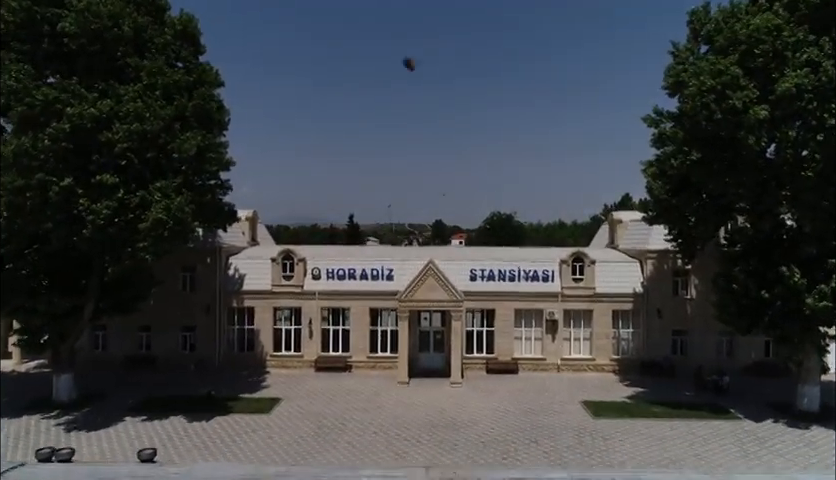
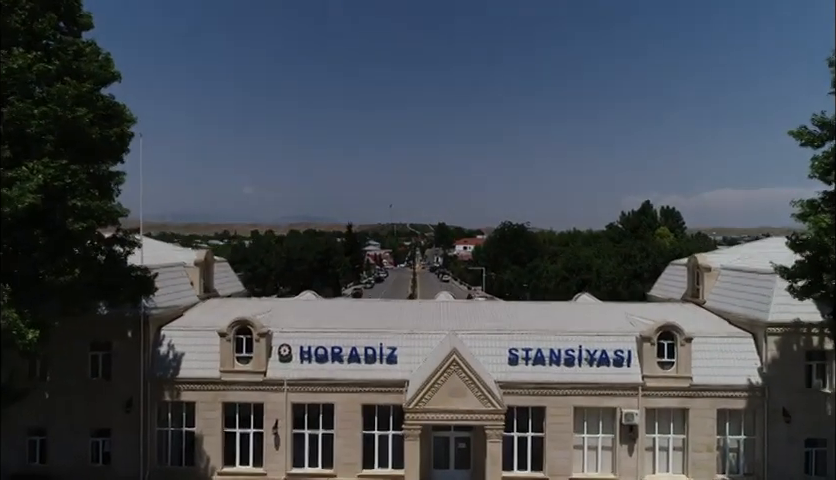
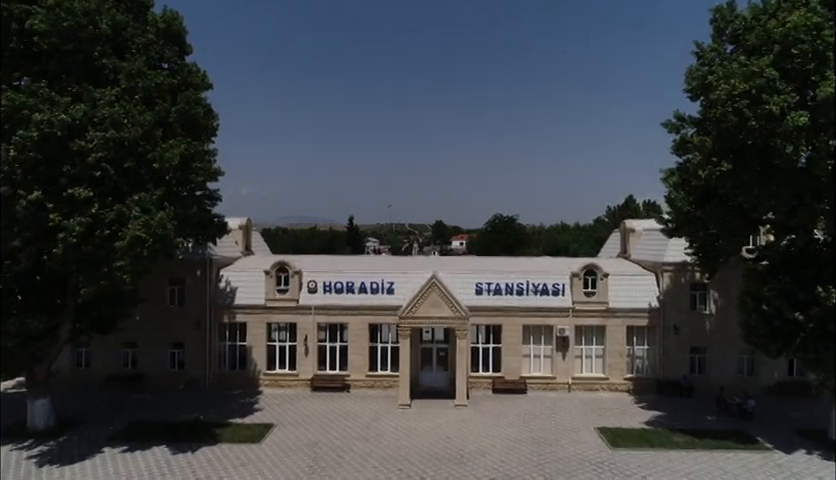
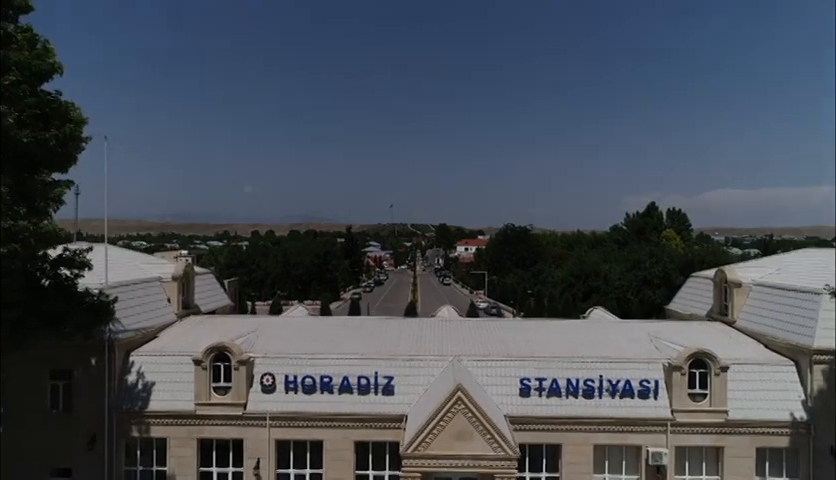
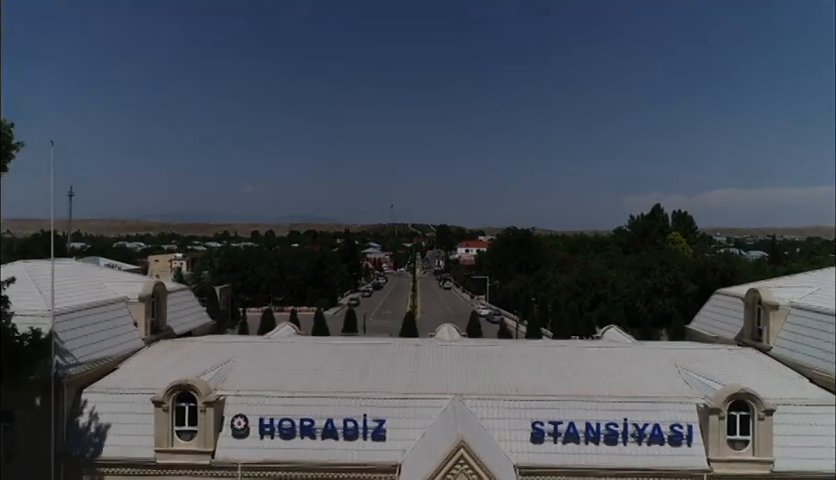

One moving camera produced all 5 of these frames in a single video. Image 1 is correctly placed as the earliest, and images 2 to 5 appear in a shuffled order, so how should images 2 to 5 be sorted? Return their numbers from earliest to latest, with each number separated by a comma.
3, 2, 4, 5
